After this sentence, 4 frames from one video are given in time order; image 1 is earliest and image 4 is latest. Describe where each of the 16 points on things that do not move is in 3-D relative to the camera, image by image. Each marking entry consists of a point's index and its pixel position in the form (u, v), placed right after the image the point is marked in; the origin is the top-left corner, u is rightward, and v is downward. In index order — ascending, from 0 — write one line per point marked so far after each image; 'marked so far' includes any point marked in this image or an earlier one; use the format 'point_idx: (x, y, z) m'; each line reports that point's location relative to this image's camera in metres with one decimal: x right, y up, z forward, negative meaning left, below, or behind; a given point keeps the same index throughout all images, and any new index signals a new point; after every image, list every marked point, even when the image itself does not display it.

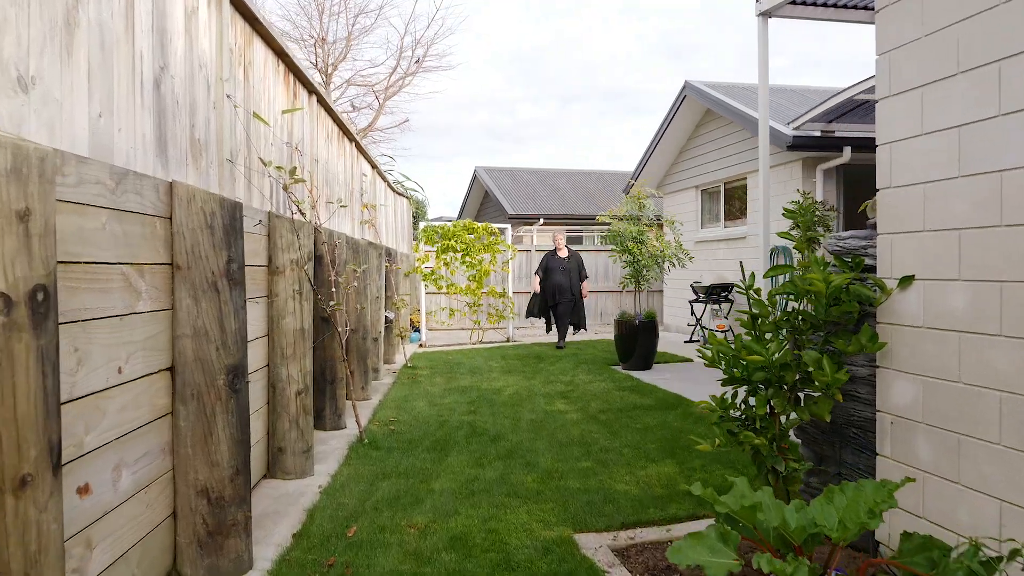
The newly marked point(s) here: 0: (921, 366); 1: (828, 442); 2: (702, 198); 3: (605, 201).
0: (+1.1, -0.2, +2.1) m
1: (+1.1, -0.5, +2.6) m
2: (+2.5, +1.2, +10.1) m
3: (+2.1, +2.0, +17.4) m
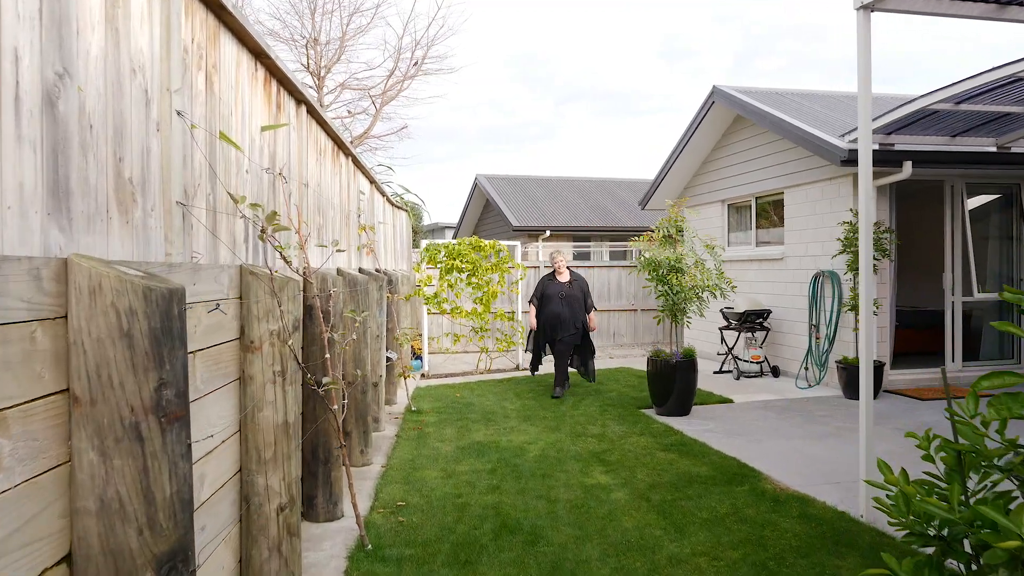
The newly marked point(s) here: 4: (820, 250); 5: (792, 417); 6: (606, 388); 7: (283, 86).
0: (+1.3, -0.5, +1.3) m
1: (+1.2, -0.8, +1.7) m
2: (+2.6, +0.9, +9.3) m
3: (+2.1, +1.7, +16.5) m
4: (+2.9, +0.4, +7.3) m
5: (+2.2, -1.0, +6.0) m
6: (+0.9, -1.0, +7.4) m
7: (-1.0, +0.9, +3.5) m
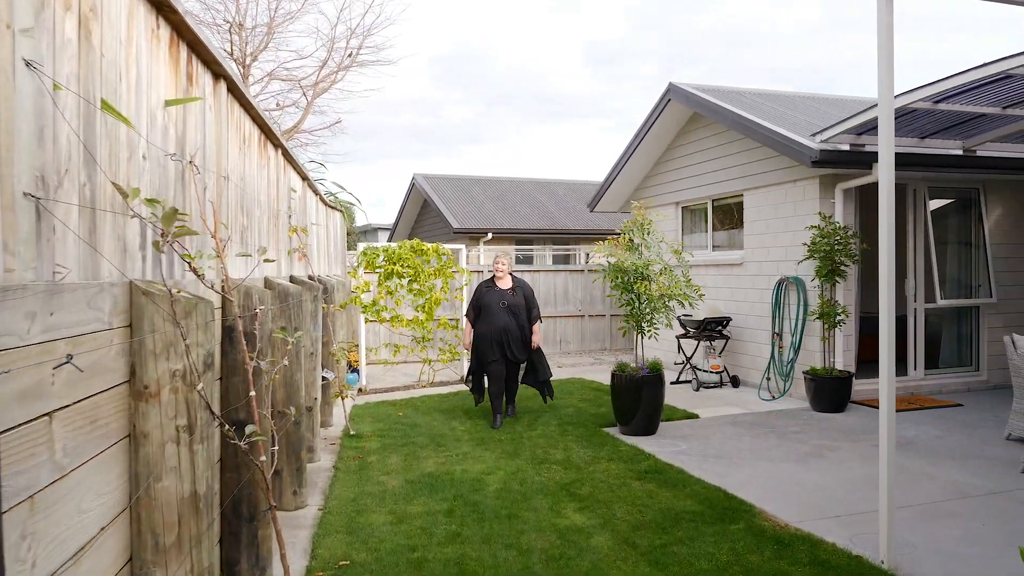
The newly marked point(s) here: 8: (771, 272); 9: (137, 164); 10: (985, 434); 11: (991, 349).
0: (+1.4, -0.5, +0.8) m
1: (+1.3, -0.8, +1.2) m
2: (+2.0, +0.8, +8.9) m
3: (+0.9, +1.6, +16.1) m
4: (+2.5, +0.3, +7.0) m
5: (+1.8, -1.1, +5.6) m
6: (+0.4, -1.0, +6.8) m
7: (-1.1, +0.8, +2.8) m
8: (+2.4, +0.1, +7.2) m
9: (-1.0, +0.3, +2.1) m
10: (+3.3, -1.0, +5.3) m
11: (+4.5, -0.6, +7.2) m
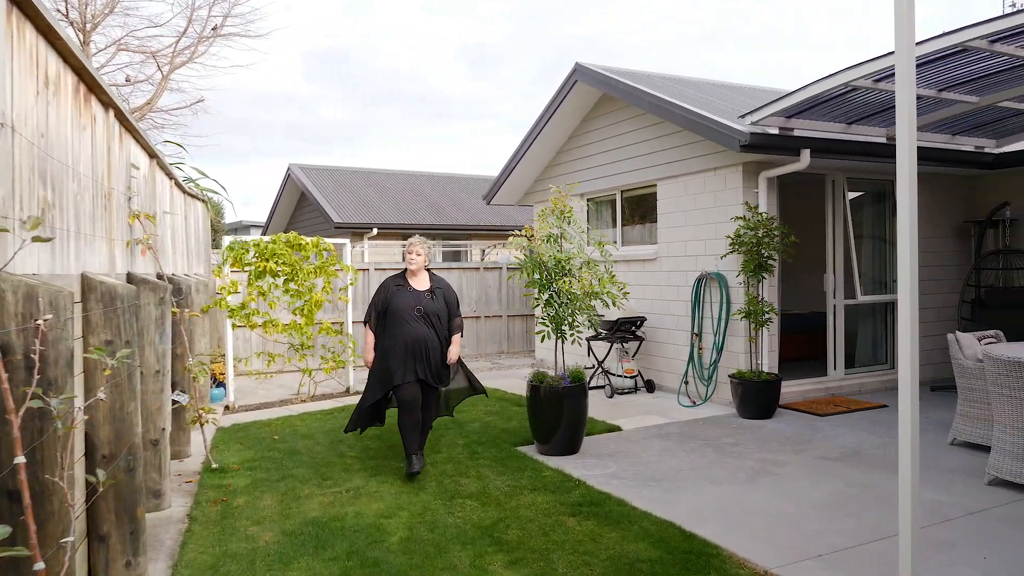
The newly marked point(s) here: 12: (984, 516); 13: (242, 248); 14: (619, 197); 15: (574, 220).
0: (+1.5, -0.5, +0.2) m
1: (+1.3, -0.8, +0.6) m
2: (+0.8, +0.9, +8.3) m
3: (-1.4, +1.6, +15.2) m
4: (+1.6, +0.3, +6.5) m
5: (+1.2, -1.0, +5.0) m
6: (-0.4, -1.0, +6.0) m
7: (-1.3, +0.8, +1.8) m
8: (+1.5, +0.2, +6.7) m
9: (-1.1, +0.3, +1.1) m
10: (+2.7, -1.0, +4.9) m
11: (+3.6, -0.5, +7.0) m
12: (+2.2, -1.1, +3.6) m
13: (-2.4, +0.4, +7.0) m
14: (+1.1, +0.9, +7.7) m
15: (+0.4, +0.4, +5.0) m
